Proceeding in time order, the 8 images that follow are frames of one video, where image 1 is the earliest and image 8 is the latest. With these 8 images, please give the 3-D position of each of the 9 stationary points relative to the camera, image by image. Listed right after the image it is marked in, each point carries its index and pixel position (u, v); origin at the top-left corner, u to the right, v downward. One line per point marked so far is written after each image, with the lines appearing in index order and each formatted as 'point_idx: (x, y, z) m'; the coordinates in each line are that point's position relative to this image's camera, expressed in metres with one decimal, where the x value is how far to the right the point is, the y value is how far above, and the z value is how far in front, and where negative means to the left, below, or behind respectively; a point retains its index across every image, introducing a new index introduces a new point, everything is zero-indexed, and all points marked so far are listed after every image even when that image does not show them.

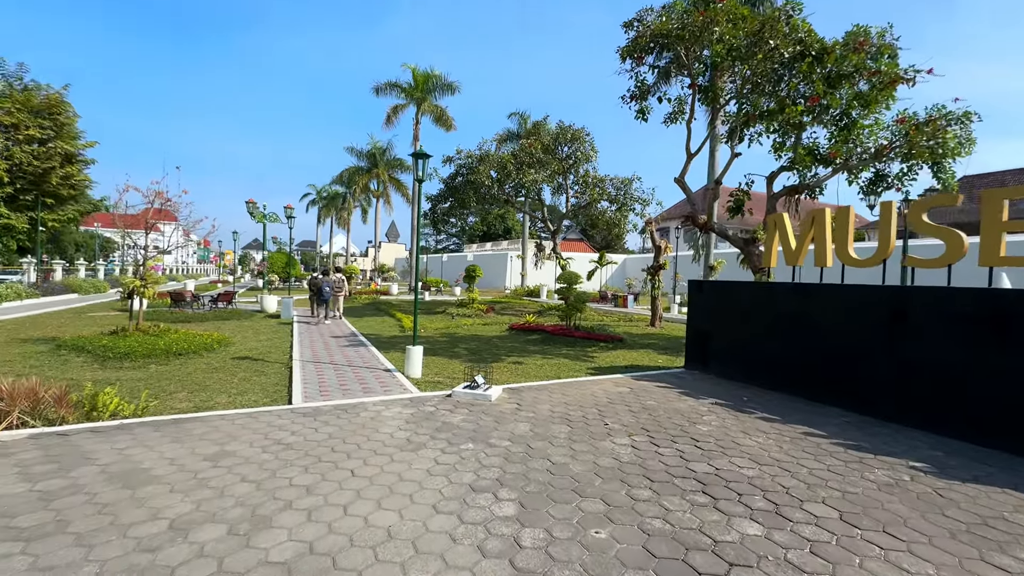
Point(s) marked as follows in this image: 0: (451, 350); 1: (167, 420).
0: (-1.4, -1.4, +10.6) m
1: (-3.4, -1.3, +4.6) m
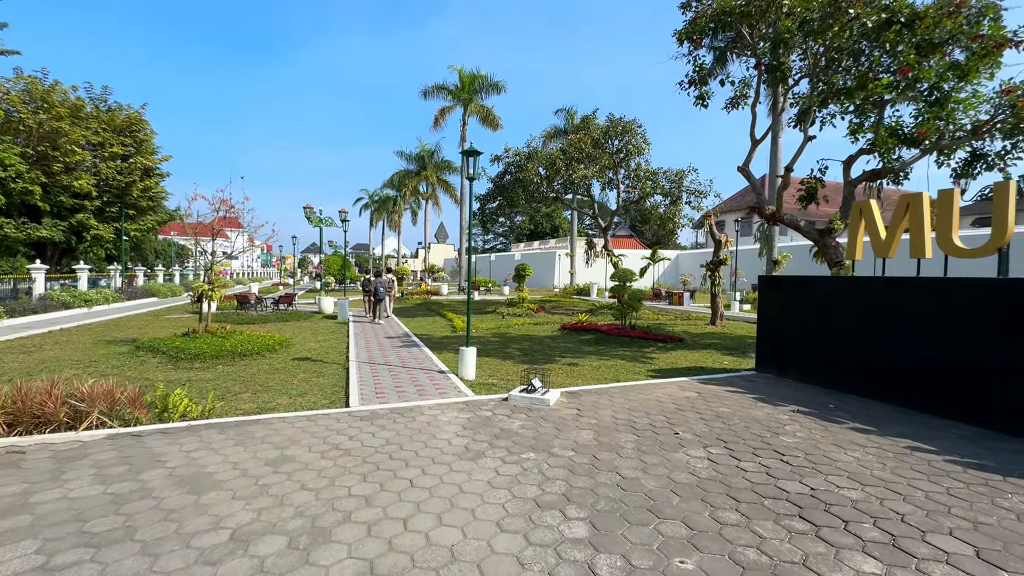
0: (-0.2, -1.4, +10.4) m
1: (-2.8, -1.3, +4.7) m
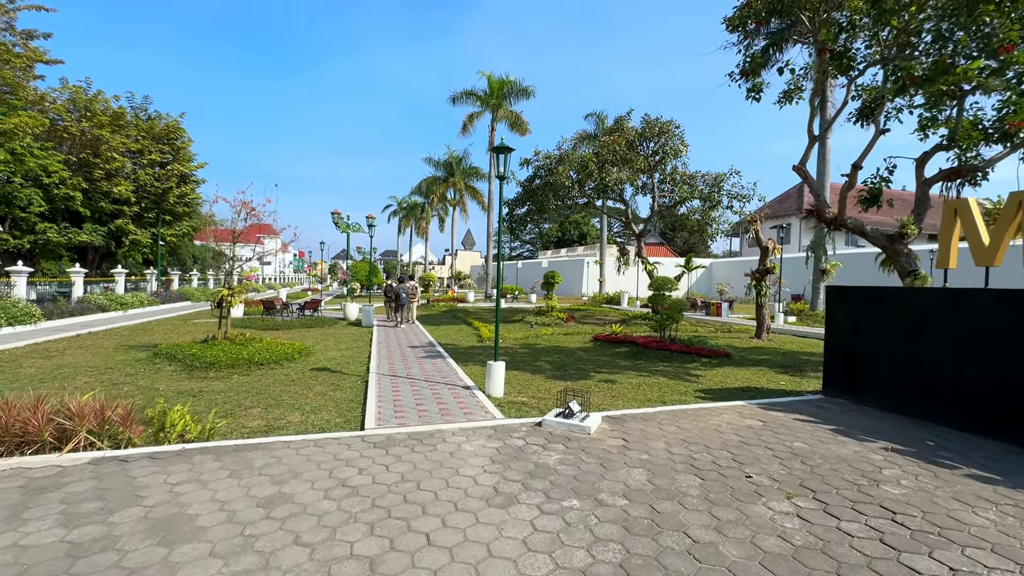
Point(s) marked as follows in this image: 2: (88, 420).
0: (+0.4, -1.6, +9.7) m
1: (-2.5, -1.4, +4.1) m
2: (-3.8, -1.2, +4.2) m
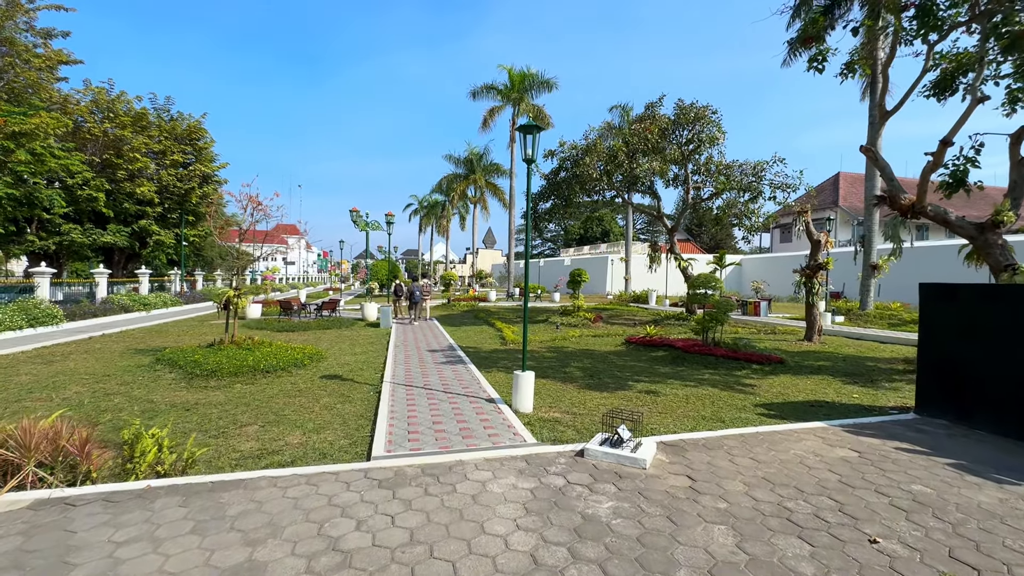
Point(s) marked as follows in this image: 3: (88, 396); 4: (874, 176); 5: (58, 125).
0: (+1.0, -1.6, +8.8) m
1: (-2.2, -1.4, +3.4) m
2: (-3.5, -1.2, +3.5) m
3: (-5.7, -1.5, +6.3) m
4: (+12.3, +3.8, +16.0) m
5: (-19.0, +6.8, +19.7) m
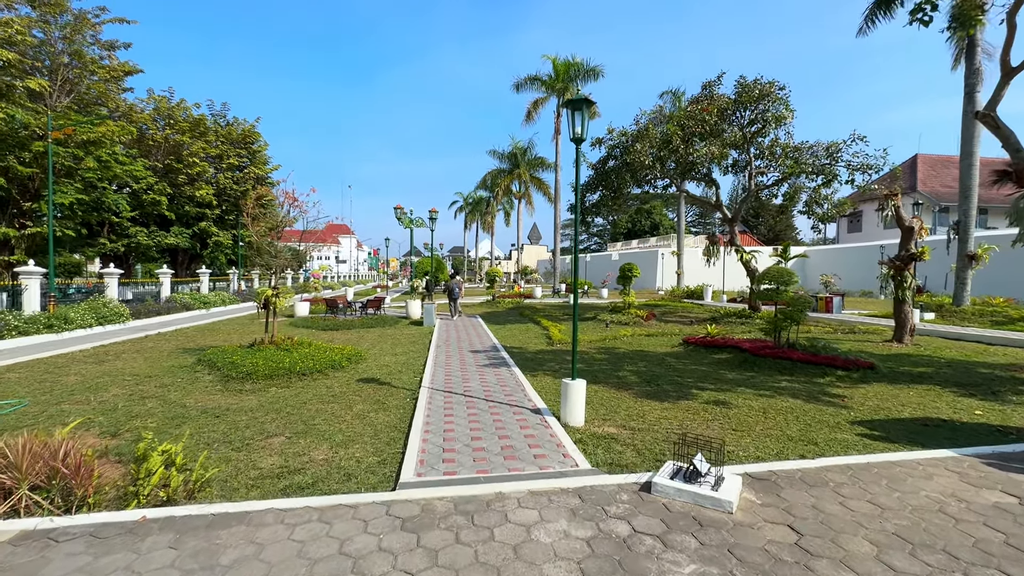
0: (+1.8, -1.5, +8.0) m
1: (-1.9, -1.4, +2.9) m
2: (-3.2, -1.2, +3.1) m
3: (-5.1, -1.5, +6.2) m
4: (+13.7, +4.0, +14.0) m
5: (-17.1, +6.8, +20.7) m
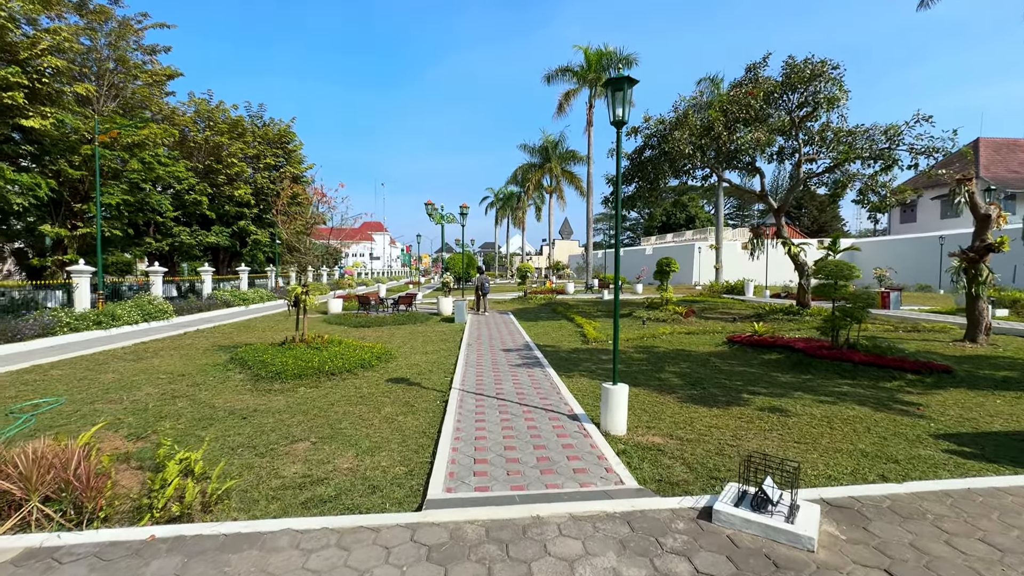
0: (+2.3, -1.4, +7.5) m
1: (-1.7, -1.4, +2.7) m
2: (-3.0, -1.2, +3.0) m
3: (-4.7, -1.5, +6.2) m
4: (+14.6, +4.2, +12.7) m
5: (-15.7, +6.9, +21.3) m
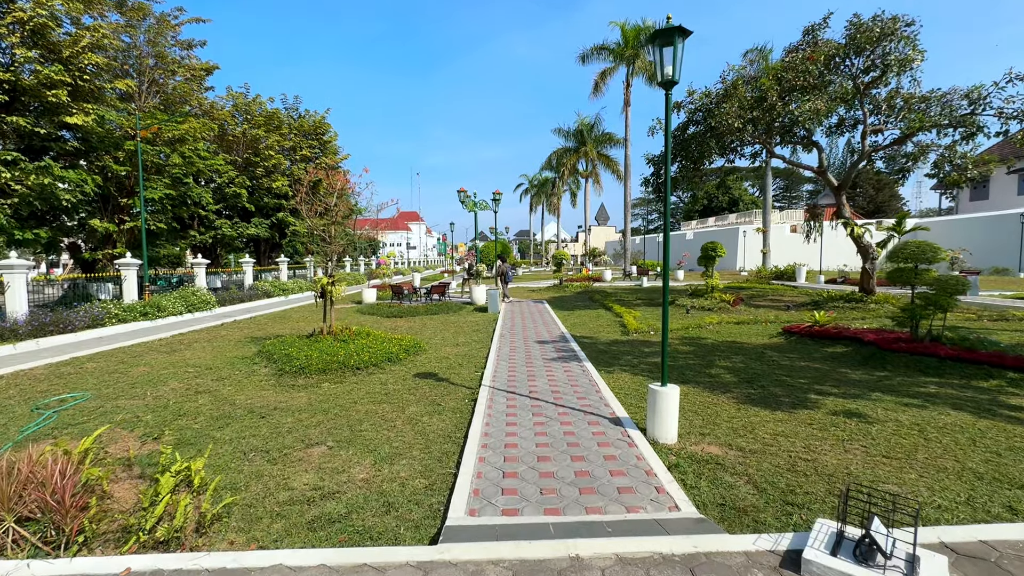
0: (+2.8, -1.2, +6.8) m
1: (-1.5, -1.4, +2.3) m
2: (-2.8, -1.2, +2.7) m
3: (-4.2, -1.4, +6.0) m
4: (+15.4, +4.6, +10.9) m
5: (-14.2, +7.3, +21.7) m
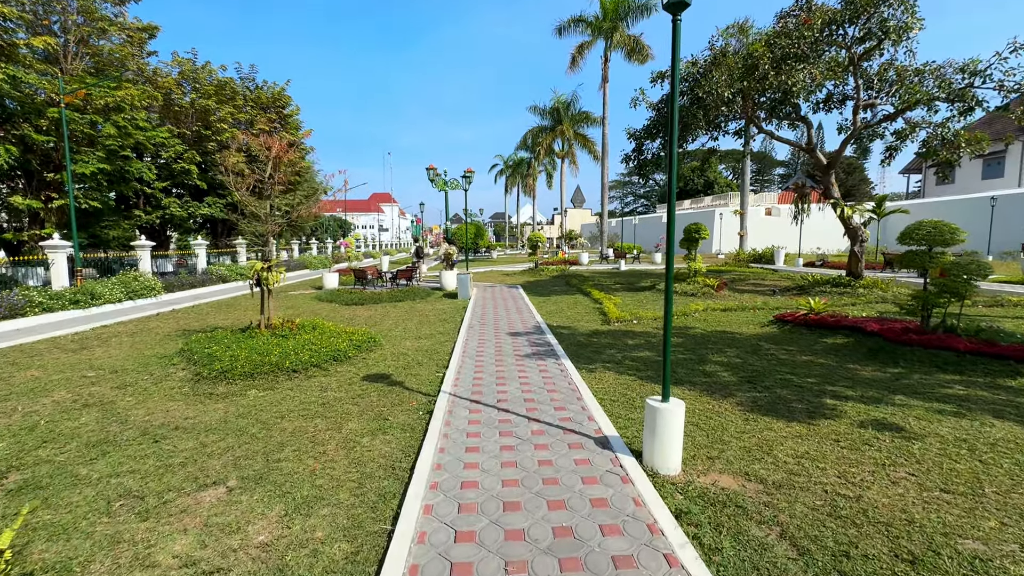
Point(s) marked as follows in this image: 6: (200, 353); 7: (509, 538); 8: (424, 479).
0: (+2.4, -1.1, +6.0) m
1: (-1.7, -1.4, +1.2) m
2: (-3.0, -1.2, +1.5) m
3: (-4.6, -1.2, +4.8) m
4: (+14.8, +4.9, +10.4) m
5: (-15.4, +8.0, +19.7) m
6: (-4.3, -0.9, +6.4) m
7: (0.0, -1.4, +2.6) m
8: (-0.6, -1.3, +3.3) m
